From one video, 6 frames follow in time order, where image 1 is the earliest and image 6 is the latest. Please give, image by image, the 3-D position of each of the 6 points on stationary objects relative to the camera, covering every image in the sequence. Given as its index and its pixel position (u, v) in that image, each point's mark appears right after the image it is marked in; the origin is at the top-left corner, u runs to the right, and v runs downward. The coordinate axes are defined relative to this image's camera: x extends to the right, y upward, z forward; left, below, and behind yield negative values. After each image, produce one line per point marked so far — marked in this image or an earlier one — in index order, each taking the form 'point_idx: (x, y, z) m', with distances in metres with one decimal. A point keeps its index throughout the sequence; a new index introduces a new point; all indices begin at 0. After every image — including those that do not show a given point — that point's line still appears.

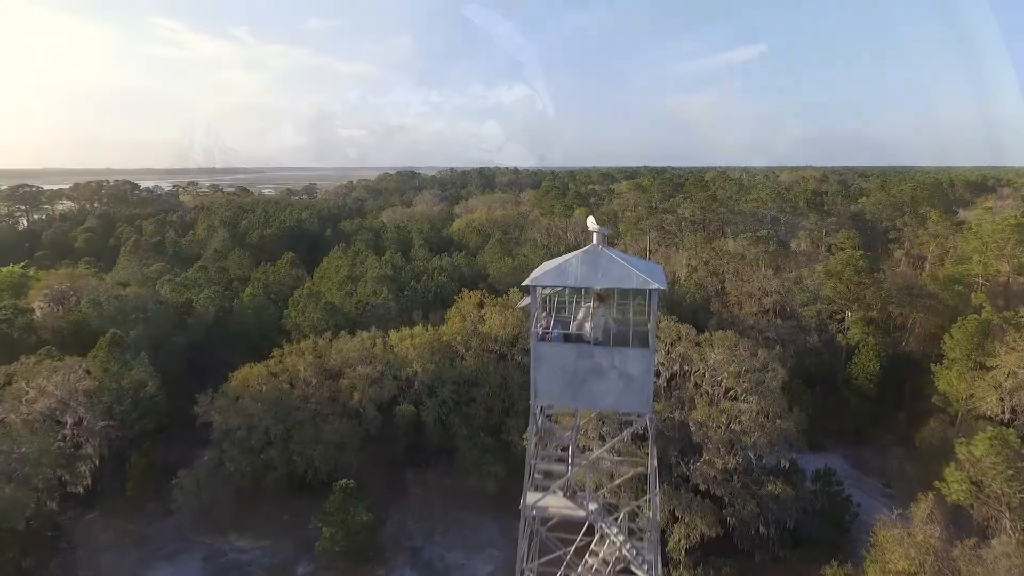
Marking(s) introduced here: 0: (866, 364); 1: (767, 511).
0: (+9.8, -2.1, +16.8) m
1: (+4.5, -3.9, +10.9) m
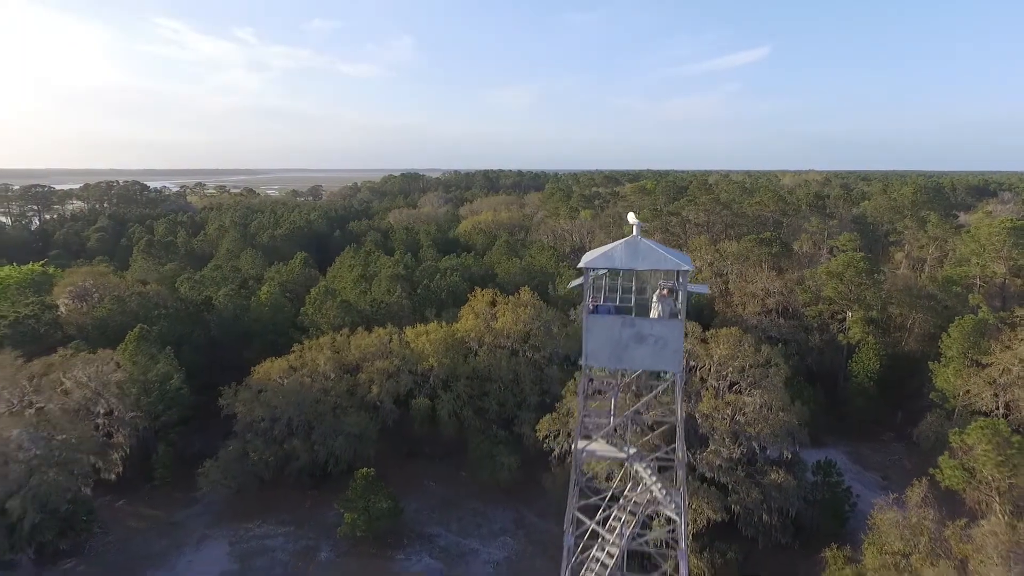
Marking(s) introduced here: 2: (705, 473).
0: (+10.1, -2.1, +17.4) m
1: (+4.8, -3.9, +11.4) m
2: (+3.6, -3.4, +11.3) m
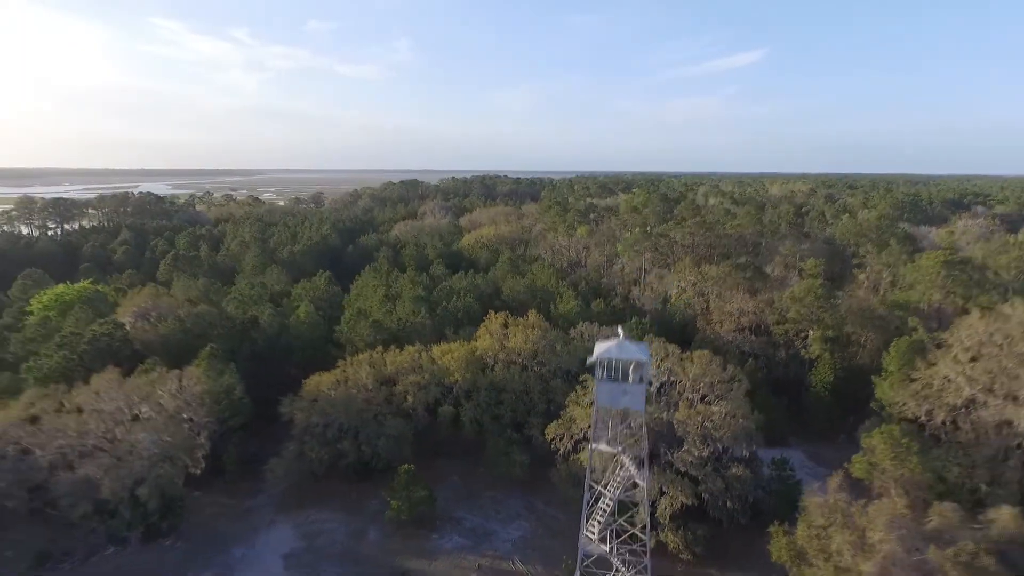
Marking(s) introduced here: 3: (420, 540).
0: (+10.4, -2.9, +20.4) m
1: (+5.2, -4.7, +14.3) m
2: (+3.9, -4.2, +14.3) m
3: (-2.3, -6.2, +15.2) m
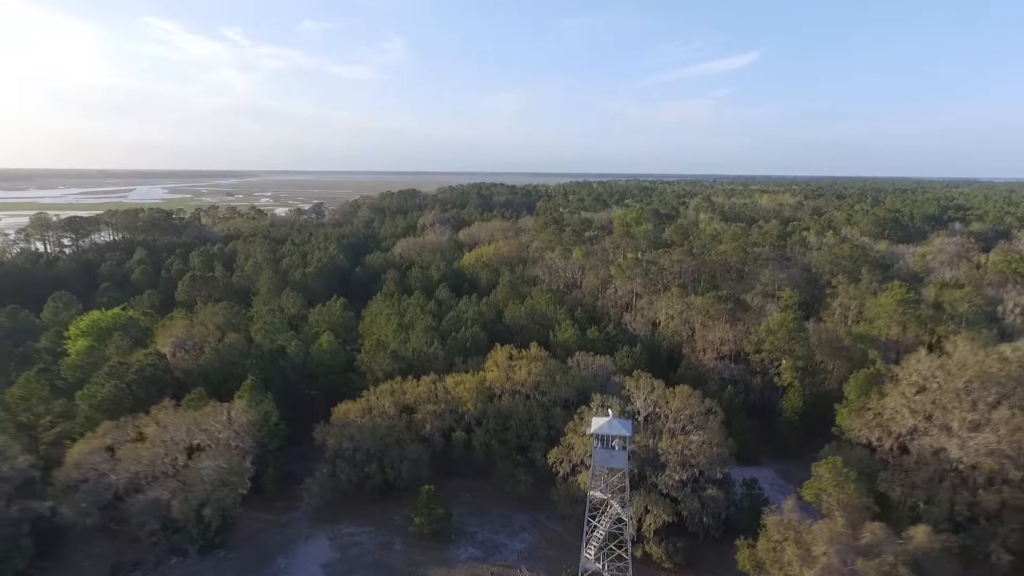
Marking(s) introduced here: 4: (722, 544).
0: (+10.5, -4.2, +22.8) m
1: (+5.4, -6.0, +16.8) m
2: (+4.1, -5.5, +16.7) m
3: (-2.1, -7.5, +17.5) m
4: (+5.9, -7.3, +17.3) m
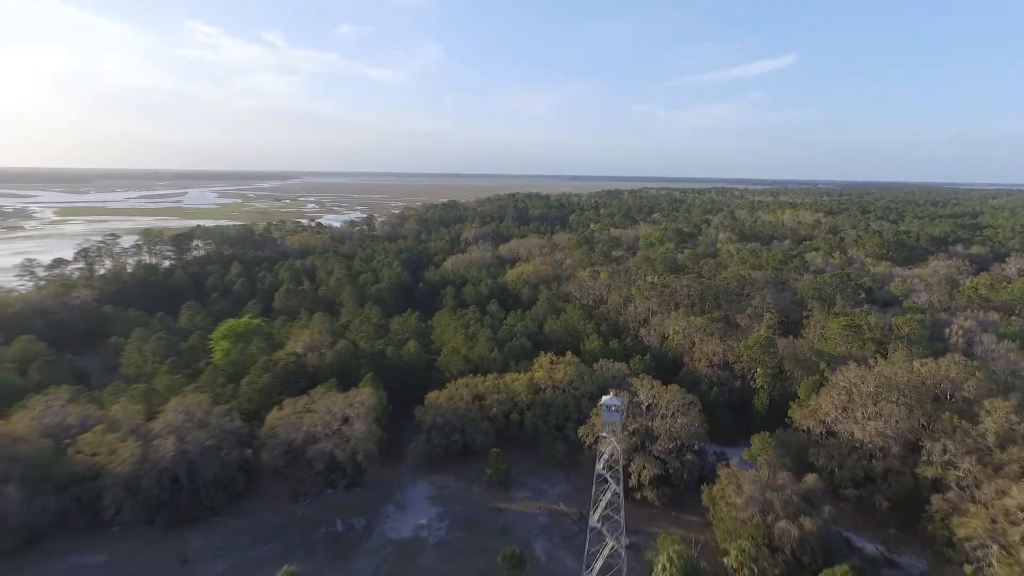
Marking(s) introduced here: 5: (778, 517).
0: (+12.5, -5.6, +30.5) m
1: (+7.1, -7.2, +24.7) m
2: (+5.8, -6.7, +24.7) m
3: (-0.4, -8.7, +25.8) m
4: (+7.6, -8.5, +25.2) m
5: (+8.5, -7.3, +19.6) m
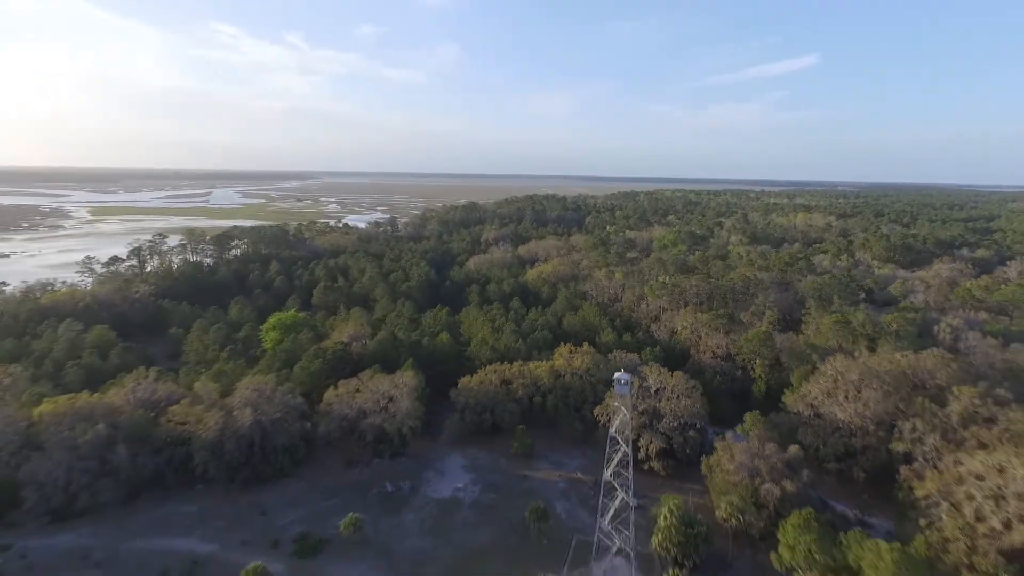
0: (+13.8, -5.5, +33.9) m
1: (+8.2, -7.1, +28.2) m
2: (+6.9, -6.6, +28.2) m
3: (+0.7, -8.5, +29.5) m
4: (+8.7, -8.4, +28.7) m
5: (+9.5, -7.2, +23.0) m
